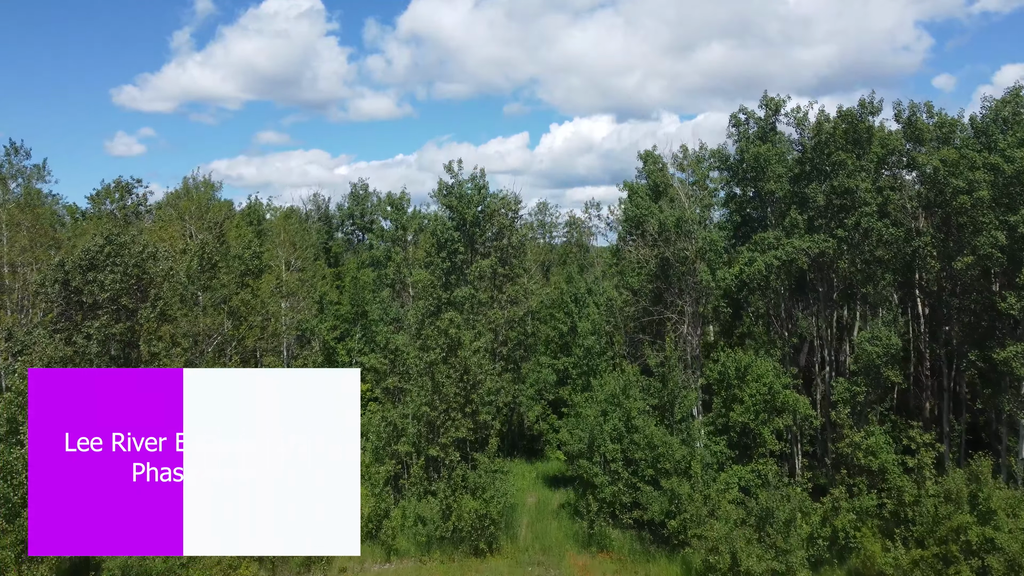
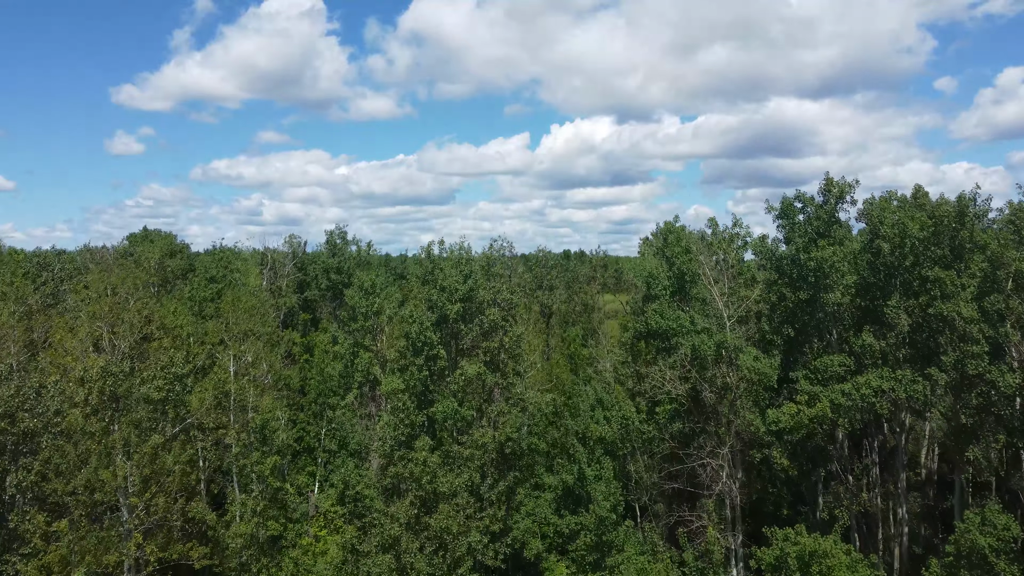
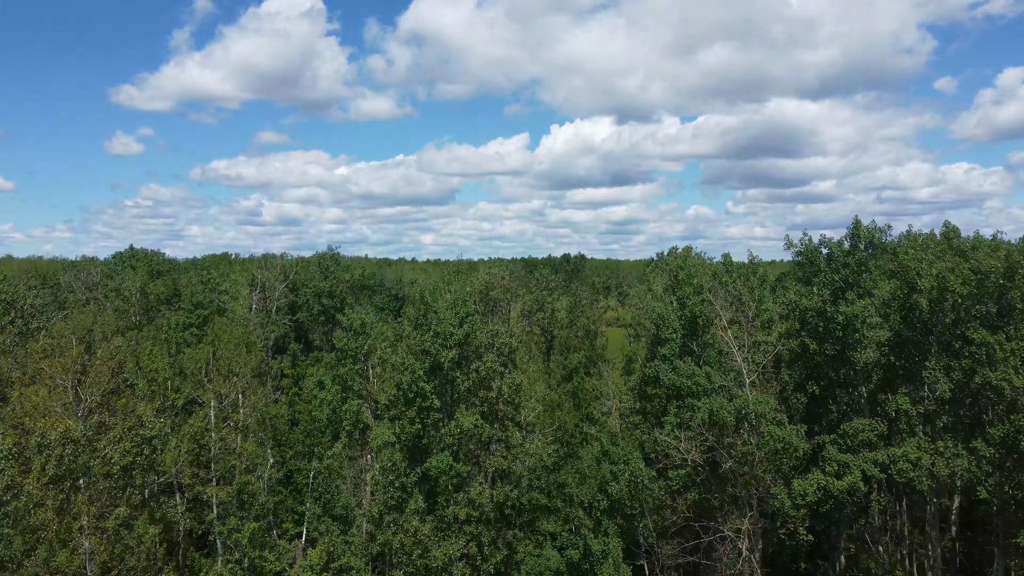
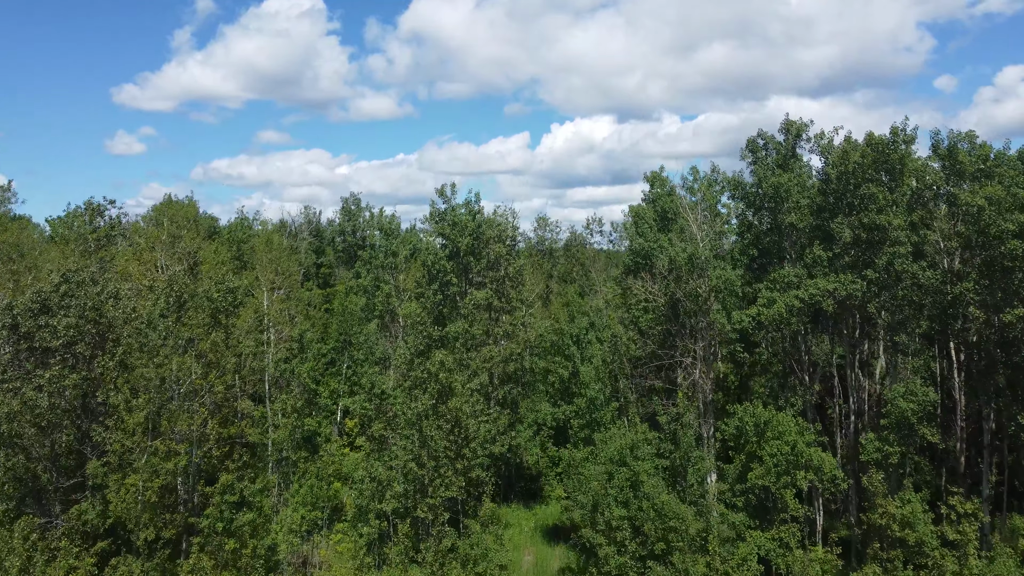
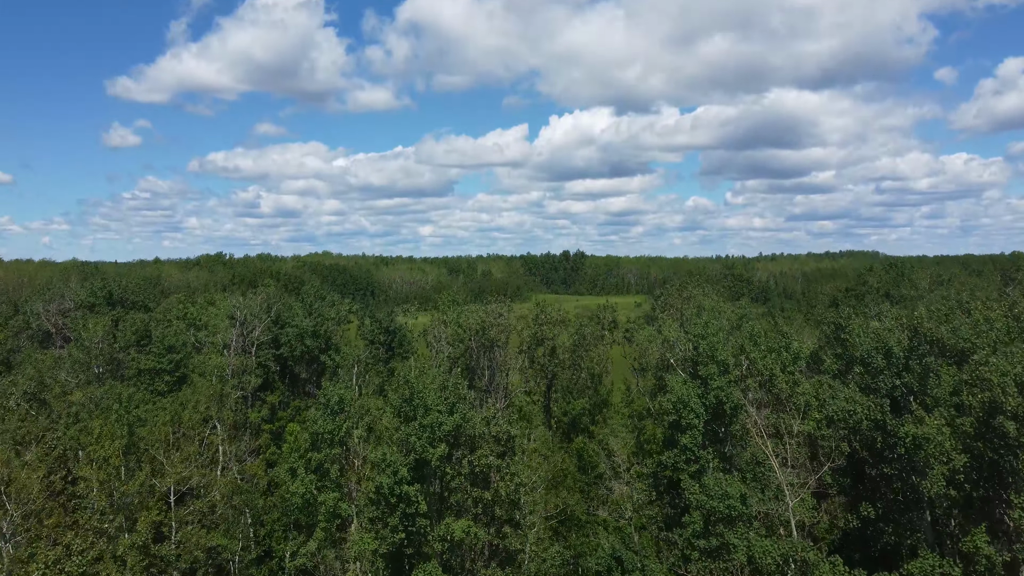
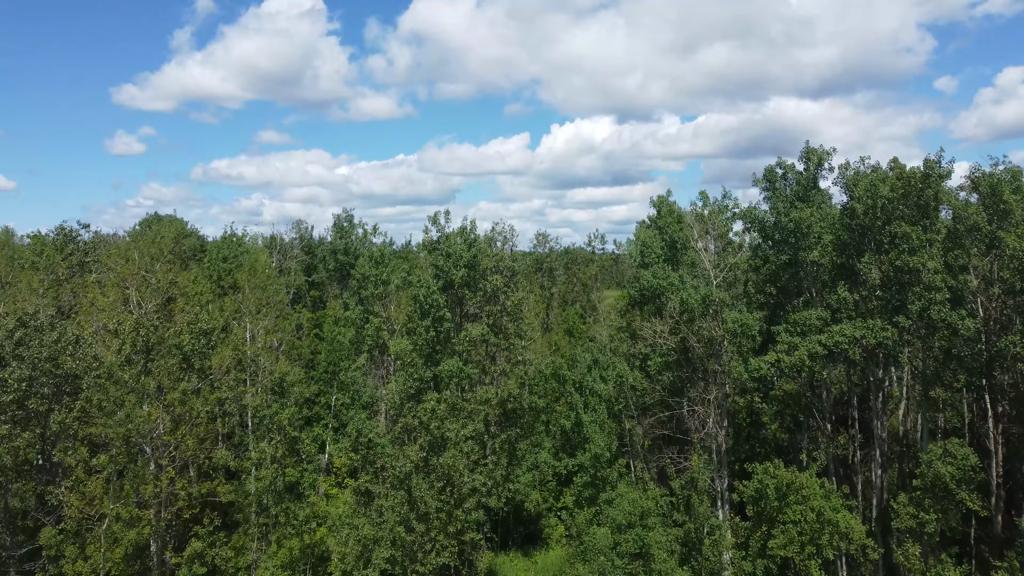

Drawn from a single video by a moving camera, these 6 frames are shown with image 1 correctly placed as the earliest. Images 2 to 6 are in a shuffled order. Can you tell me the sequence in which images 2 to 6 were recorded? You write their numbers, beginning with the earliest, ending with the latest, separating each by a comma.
4, 6, 2, 3, 5
